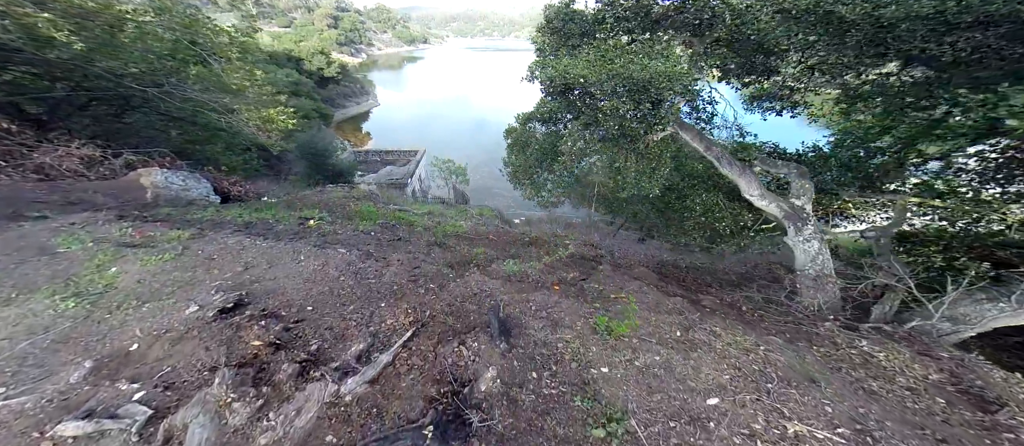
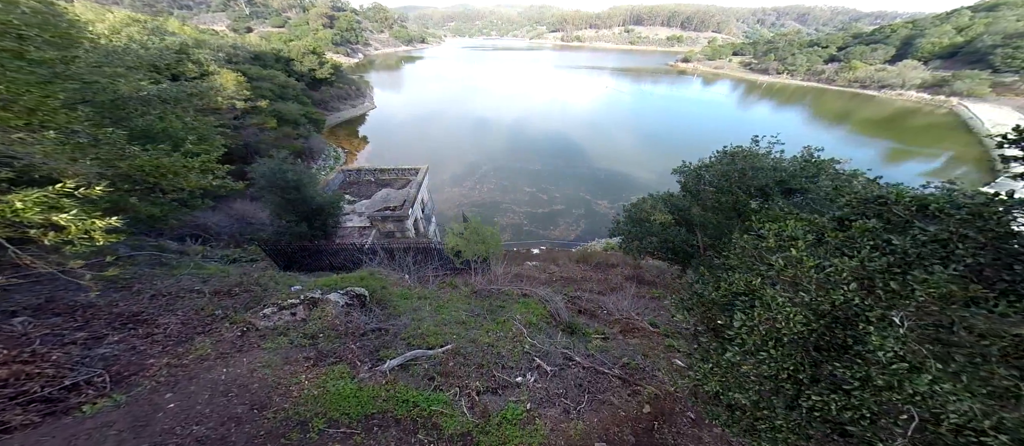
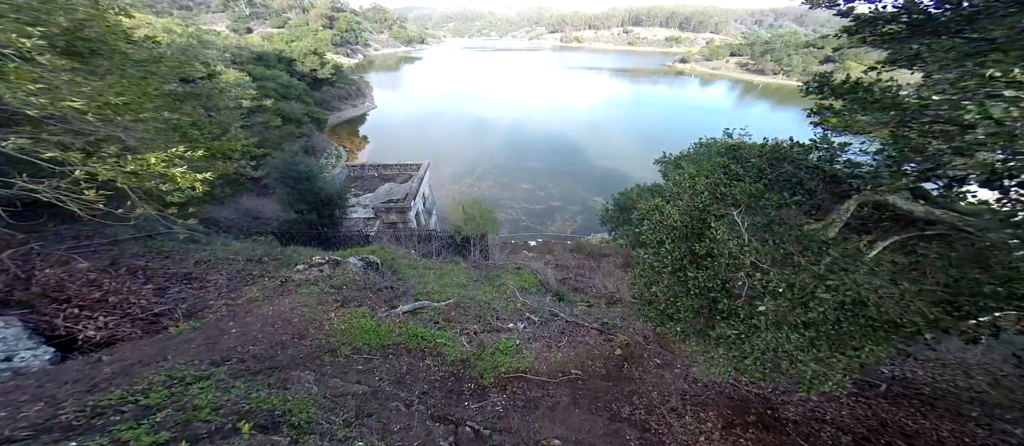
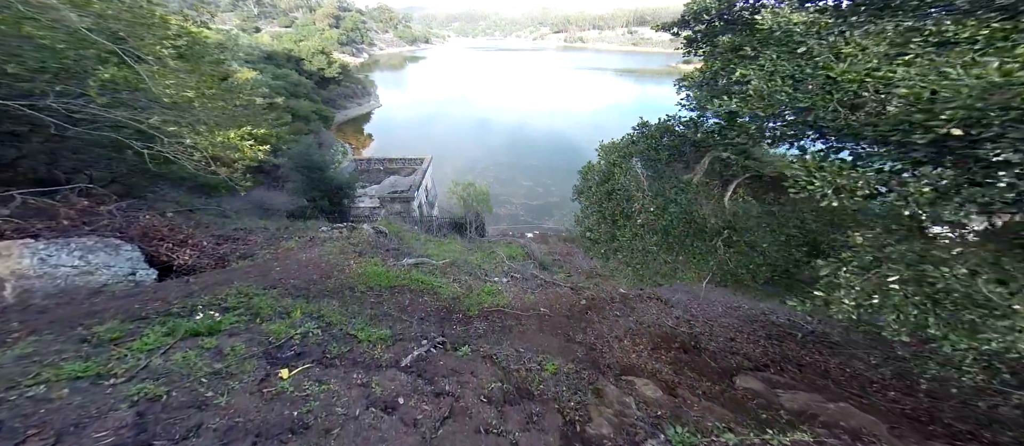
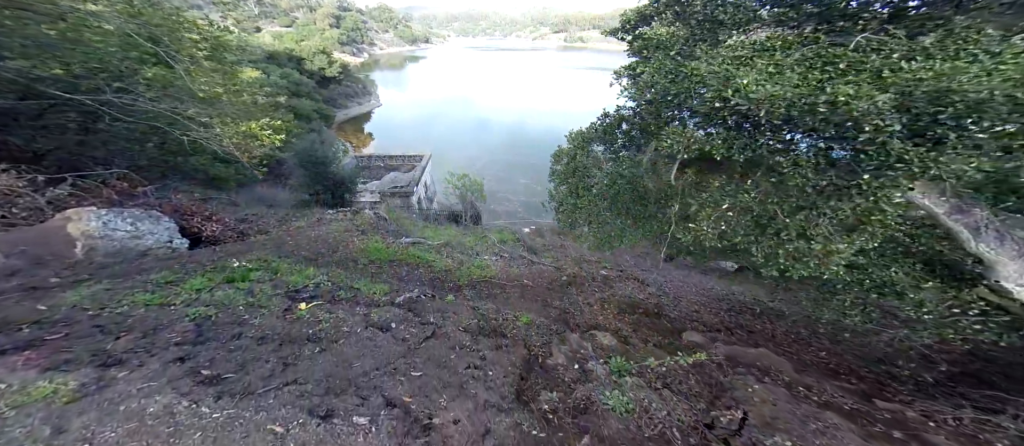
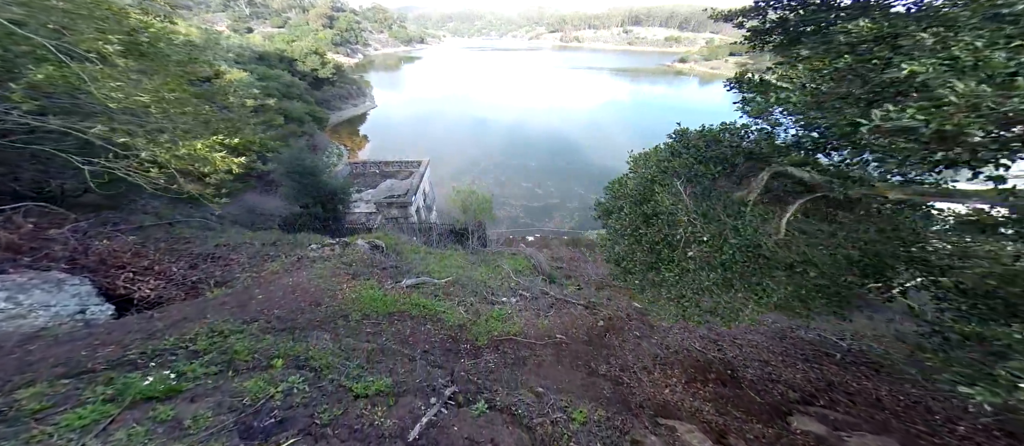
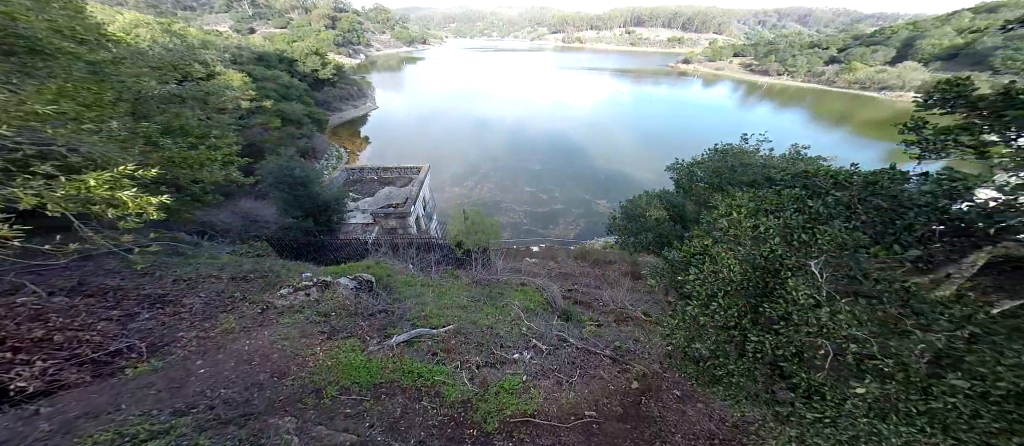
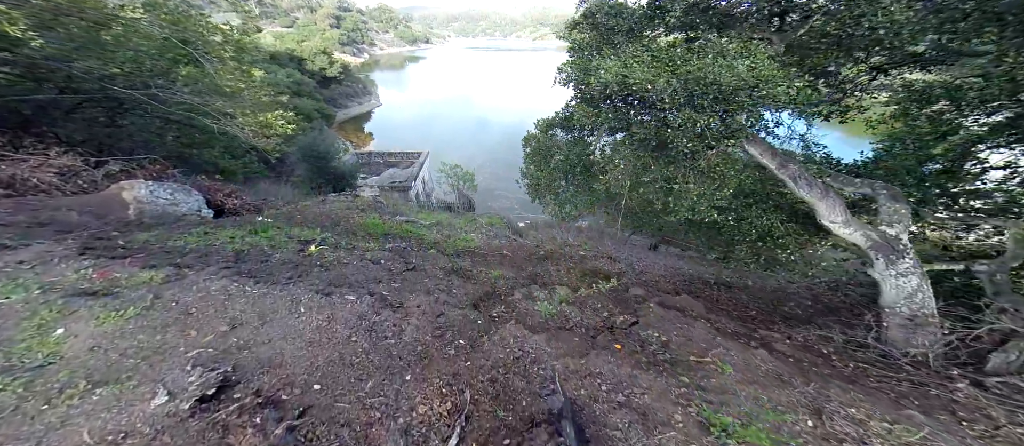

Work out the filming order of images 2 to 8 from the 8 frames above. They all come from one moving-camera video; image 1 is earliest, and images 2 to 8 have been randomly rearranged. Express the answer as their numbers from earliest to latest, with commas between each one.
8, 5, 4, 6, 3, 7, 2
